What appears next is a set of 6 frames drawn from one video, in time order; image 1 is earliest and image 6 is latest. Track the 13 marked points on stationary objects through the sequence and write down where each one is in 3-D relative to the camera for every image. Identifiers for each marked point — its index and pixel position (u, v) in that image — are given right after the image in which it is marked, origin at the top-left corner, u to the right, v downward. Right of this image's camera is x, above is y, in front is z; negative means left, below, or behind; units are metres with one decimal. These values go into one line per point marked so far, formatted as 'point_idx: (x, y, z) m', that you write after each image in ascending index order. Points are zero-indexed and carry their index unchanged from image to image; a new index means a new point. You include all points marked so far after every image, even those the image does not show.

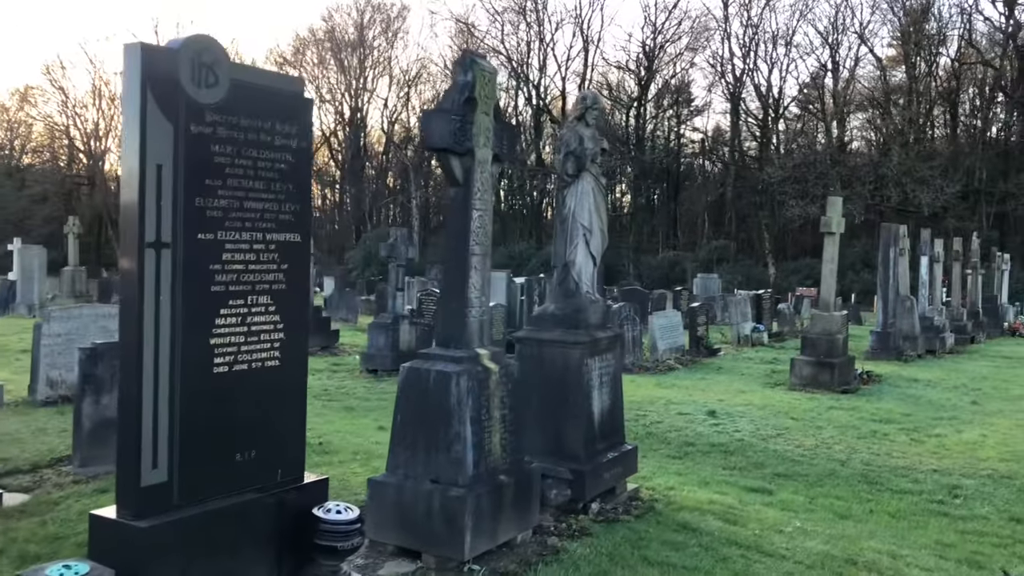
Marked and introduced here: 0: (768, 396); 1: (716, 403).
0: (+3.3, -1.4, +11.6) m
1: (+2.5, -1.4, +11.0) m
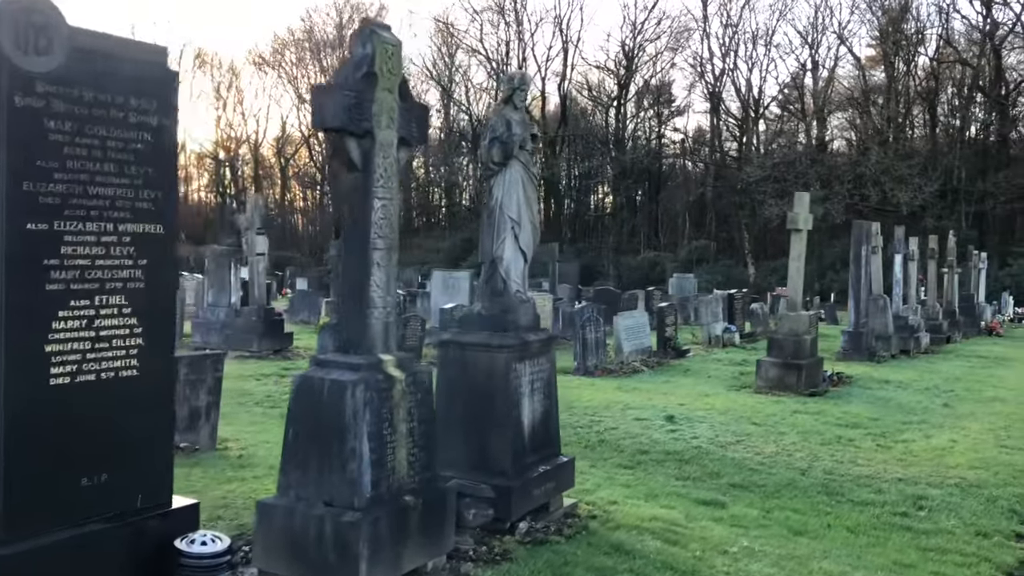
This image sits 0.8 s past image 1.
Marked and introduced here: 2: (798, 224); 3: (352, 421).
0: (+2.7, -1.4, +11.1) m
1: (+1.9, -1.4, +10.5) m
2: (+3.8, +0.9, +12.2) m
3: (-0.8, -0.6, +4.4) m
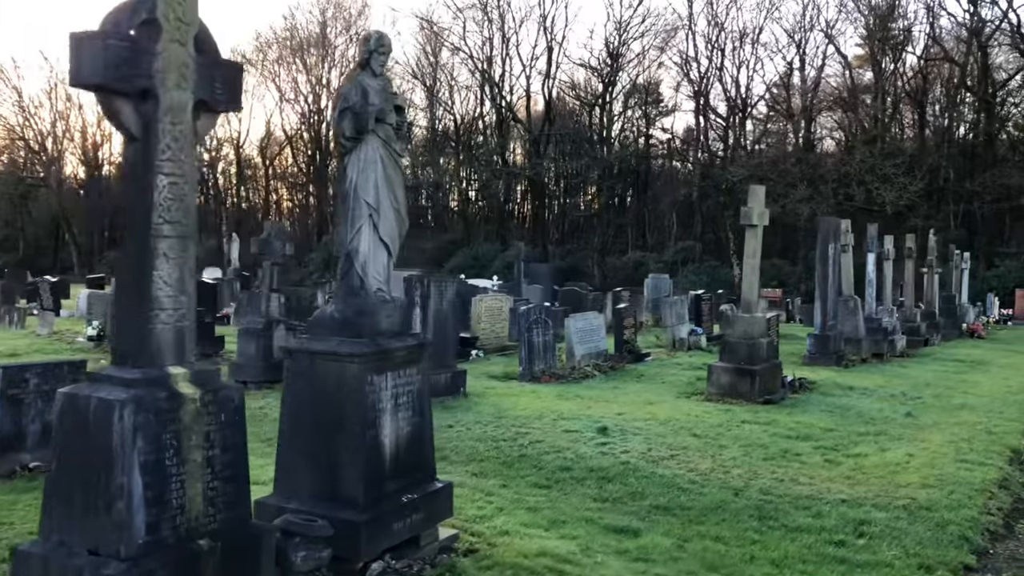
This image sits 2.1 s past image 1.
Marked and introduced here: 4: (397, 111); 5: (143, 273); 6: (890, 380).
0: (+1.9, -1.4, +10.3) m
1: (+1.1, -1.4, +9.6) m
2: (+3.0, +0.9, +11.4) m
3: (-1.5, -0.6, +3.6) m
4: (-0.6, +1.0, +5.0) m
5: (-1.5, +0.1, +3.8) m
6: (+5.6, -1.4, +13.5) m
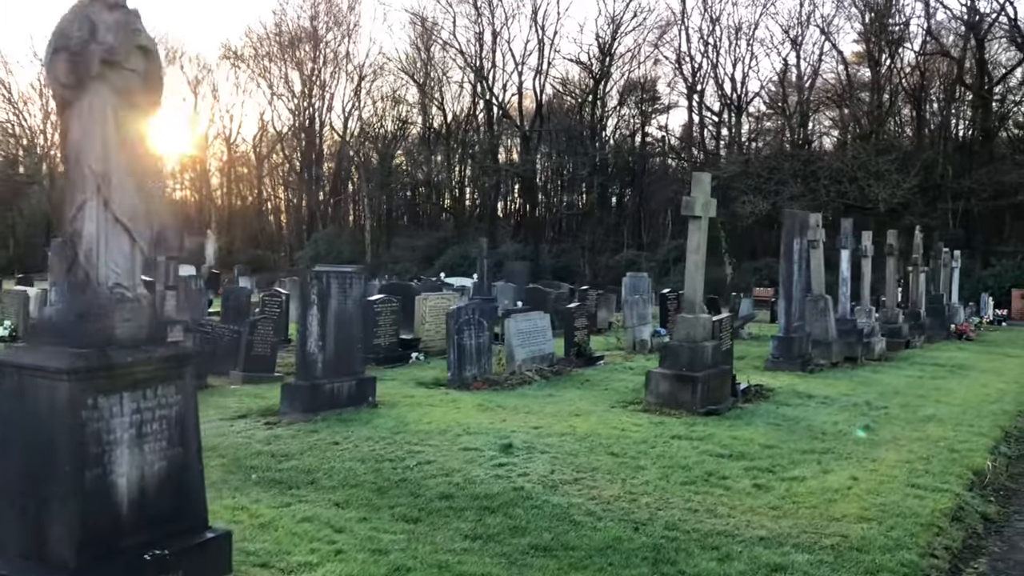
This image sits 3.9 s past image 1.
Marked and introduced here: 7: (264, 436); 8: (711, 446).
0: (+0.9, -1.3, +9.2) m
1: (+0.1, -1.3, +8.5) m
2: (+2.1, +0.9, +10.3) m
3: (-2.5, -0.6, +2.5) m
4: (-1.6, +1.0, +3.9) m
5: (-2.5, +0.1, +2.6) m
6: (+4.7, -1.4, +12.4) m
7: (-2.3, -1.4, +8.3) m
8: (+1.8, -1.4, +8.3) m
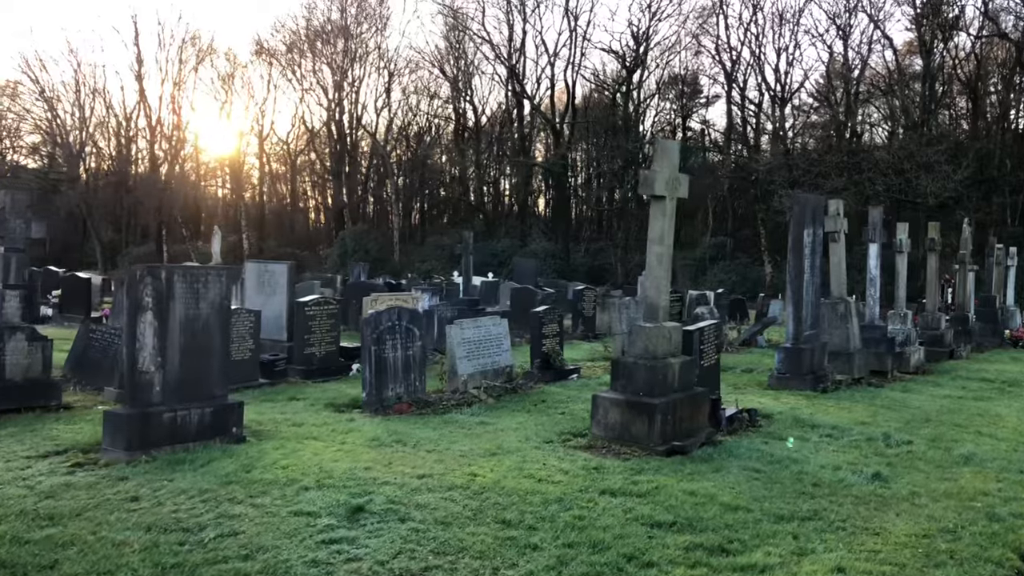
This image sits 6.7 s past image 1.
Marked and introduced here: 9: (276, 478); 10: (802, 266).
0: (+0.1, -1.4, +7.0) m
1: (-0.7, -1.3, +6.3) m
2: (+1.3, +0.9, +8.0) m
3: (-3.7, -0.6, +0.4) m
4: (-2.7, +1.0, +1.8) m
5: (-3.7, +0.1, +0.6) m
6: (+4.0, -1.4, +10.0) m
7: (-3.2, -1.4, +6.3) m
8: (+0.9, -1.5, +6.1) m
9: (-1.7, -1.3, +6.4) m
10: (+3.9, +0.3, +11.9) m
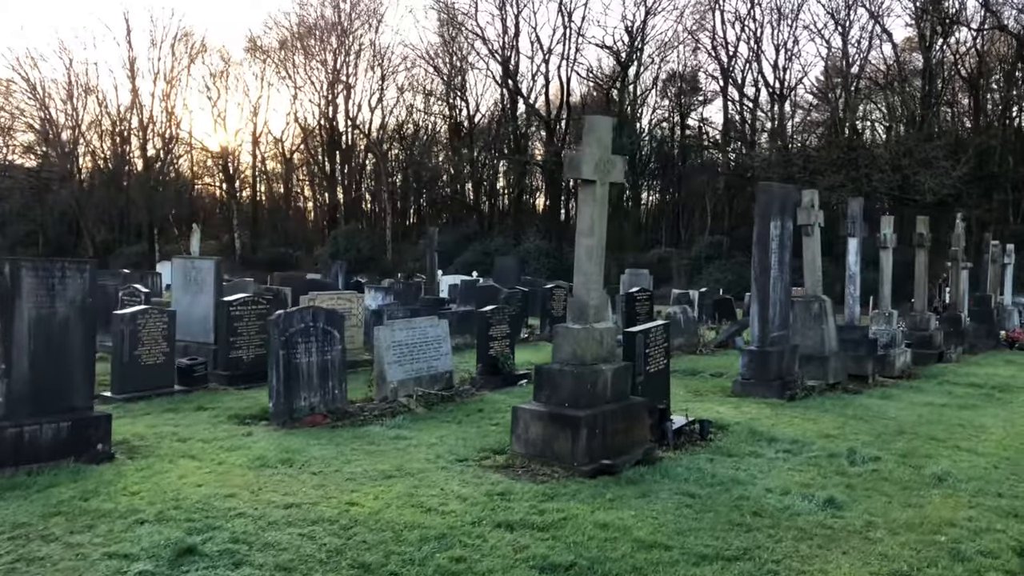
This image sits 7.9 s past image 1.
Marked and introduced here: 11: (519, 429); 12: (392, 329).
0: (-0.6, -1.3, +6.0) m
1: (-1.5, -1.3, +5.4) m
2: (+0.6, +0.9, +7.0) m
3: (-4.4, -0.6, -0.5) m
4: (-3.4, +1.0, +0.9) m
5: (-4.4, +0.1, -0.3) m
6: (+3.3, -1.3, +9.0) m
7: (-3.9, -1.3, +5.3) m
8: (+0.2, -1.4, +5.1) m
9: (-2.4, -1.3, +5.4) m
10: (+3.2, +0.3, +10.9) m
11: (+0.1, -1.1, +7.1) m
12: (-1.3, -0.4, +9.7) m
